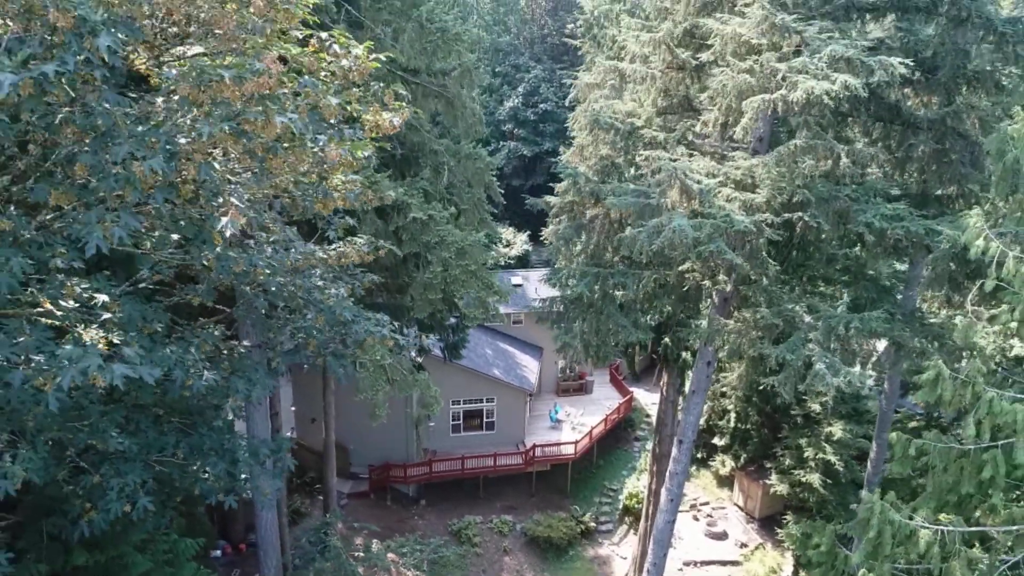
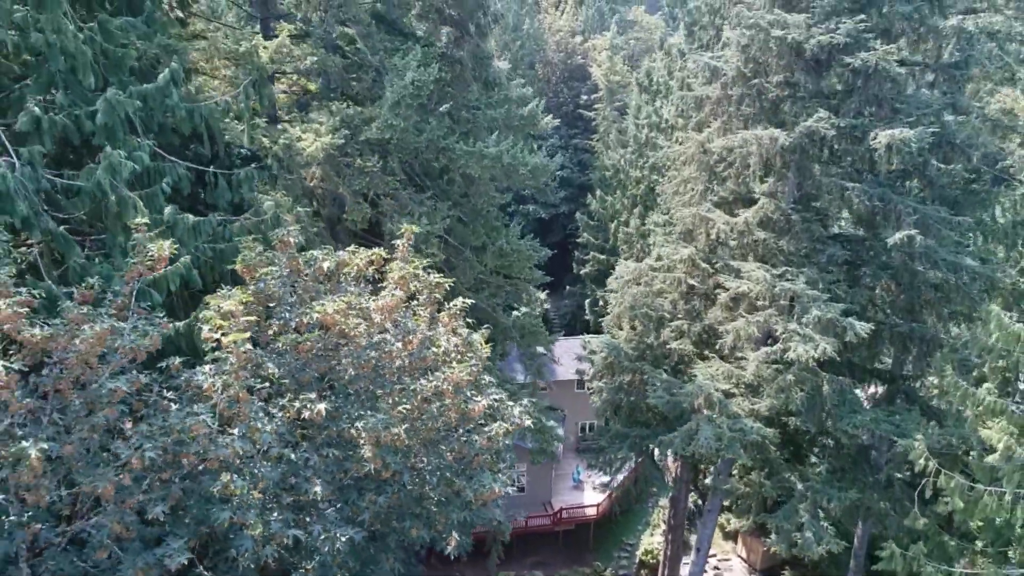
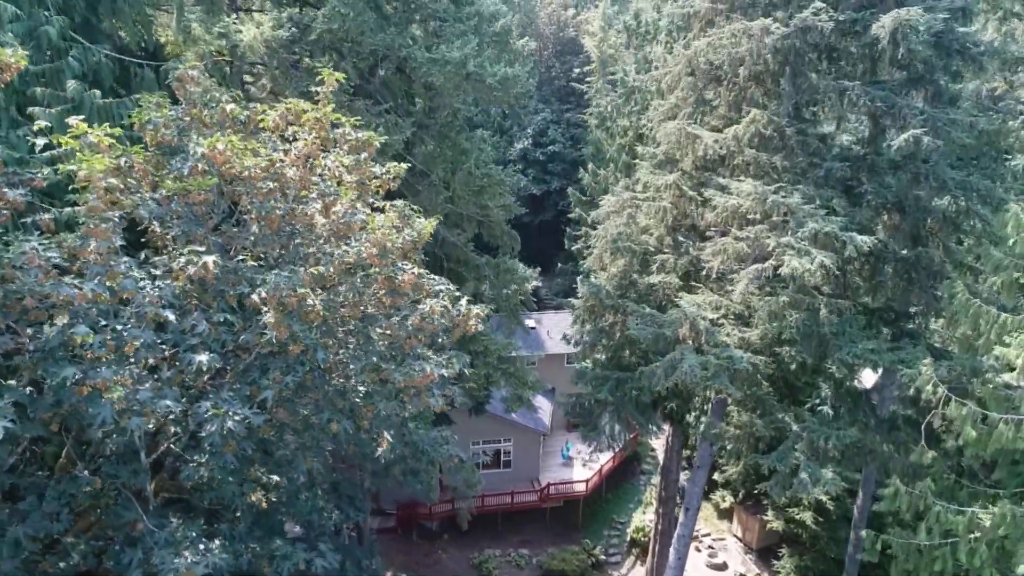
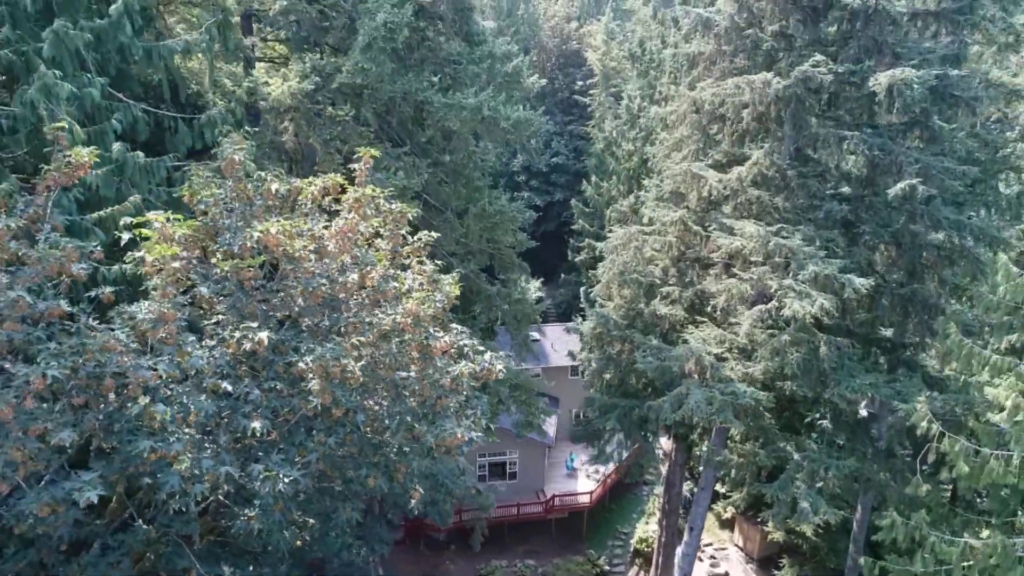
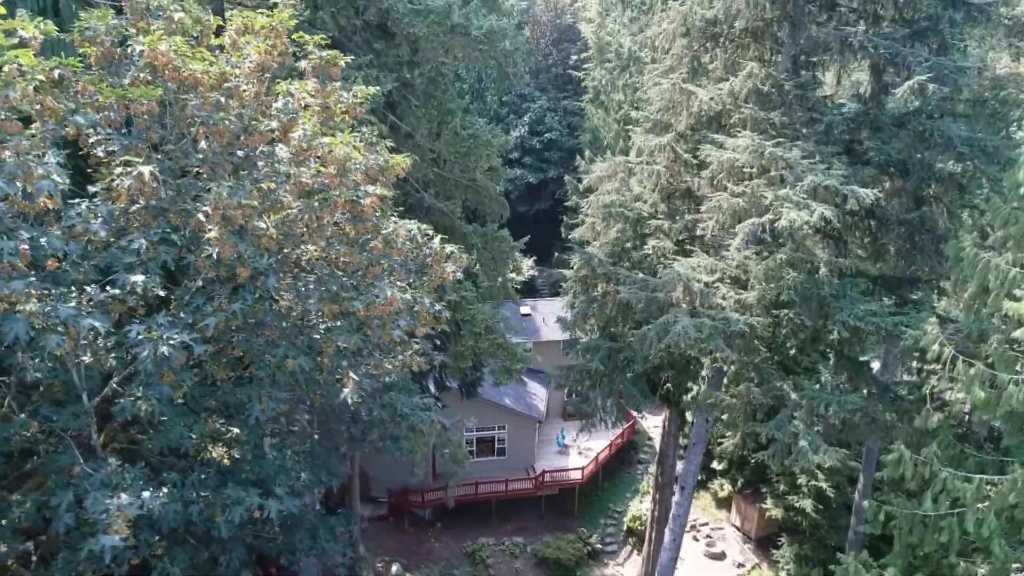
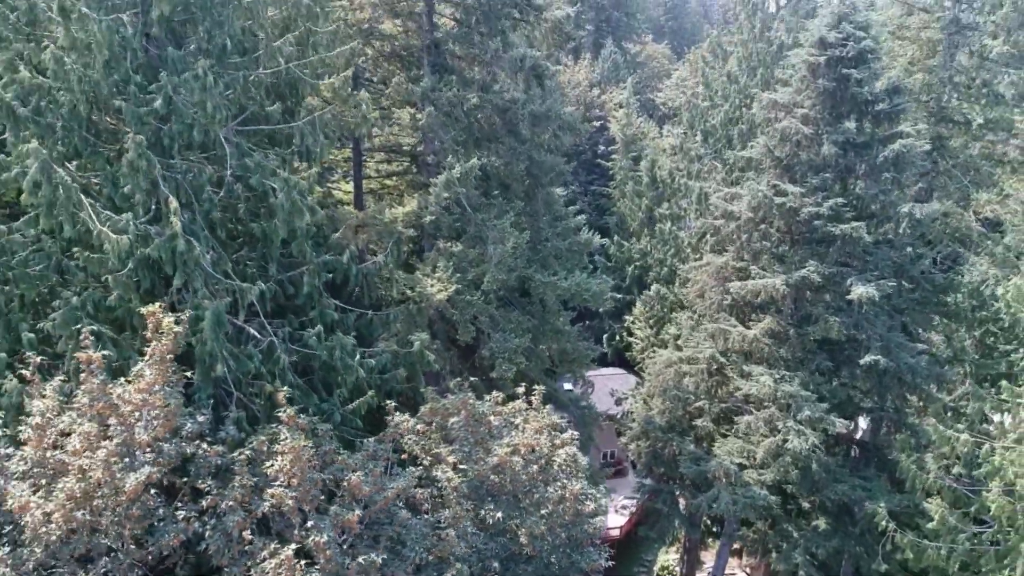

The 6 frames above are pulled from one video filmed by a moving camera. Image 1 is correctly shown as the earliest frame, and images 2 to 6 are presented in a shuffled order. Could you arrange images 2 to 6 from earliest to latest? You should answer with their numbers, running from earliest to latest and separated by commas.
5, 3, 4, 2, 6
